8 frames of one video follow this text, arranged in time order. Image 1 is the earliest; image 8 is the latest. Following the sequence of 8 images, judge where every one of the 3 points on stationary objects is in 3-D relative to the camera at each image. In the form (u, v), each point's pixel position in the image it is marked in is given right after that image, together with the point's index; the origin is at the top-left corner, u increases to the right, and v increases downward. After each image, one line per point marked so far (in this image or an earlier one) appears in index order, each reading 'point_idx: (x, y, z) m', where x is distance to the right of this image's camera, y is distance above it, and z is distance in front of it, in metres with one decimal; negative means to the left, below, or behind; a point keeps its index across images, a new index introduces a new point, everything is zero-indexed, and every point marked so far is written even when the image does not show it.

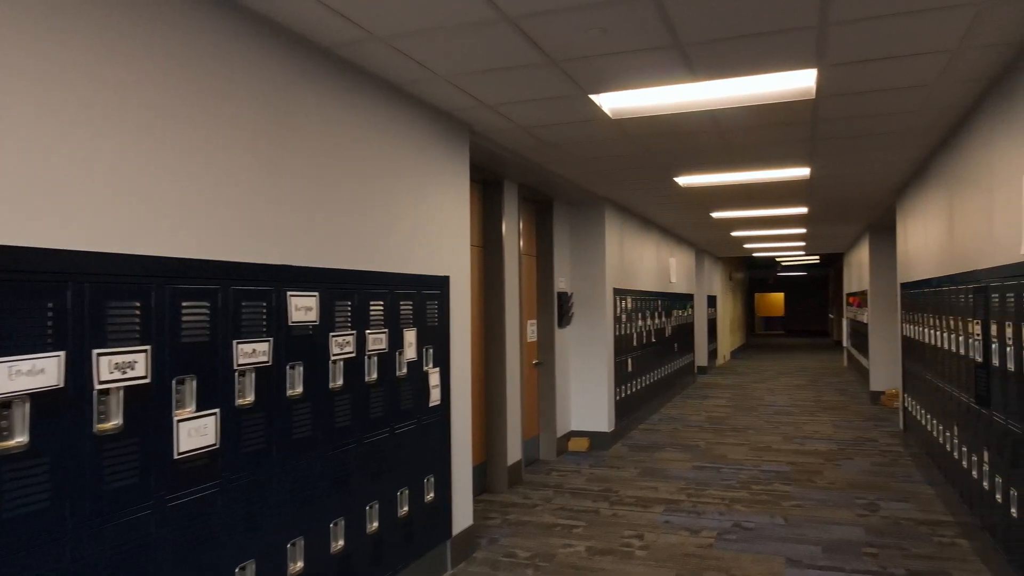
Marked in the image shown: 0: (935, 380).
0: (+2.7, -0.6, +4.7) m
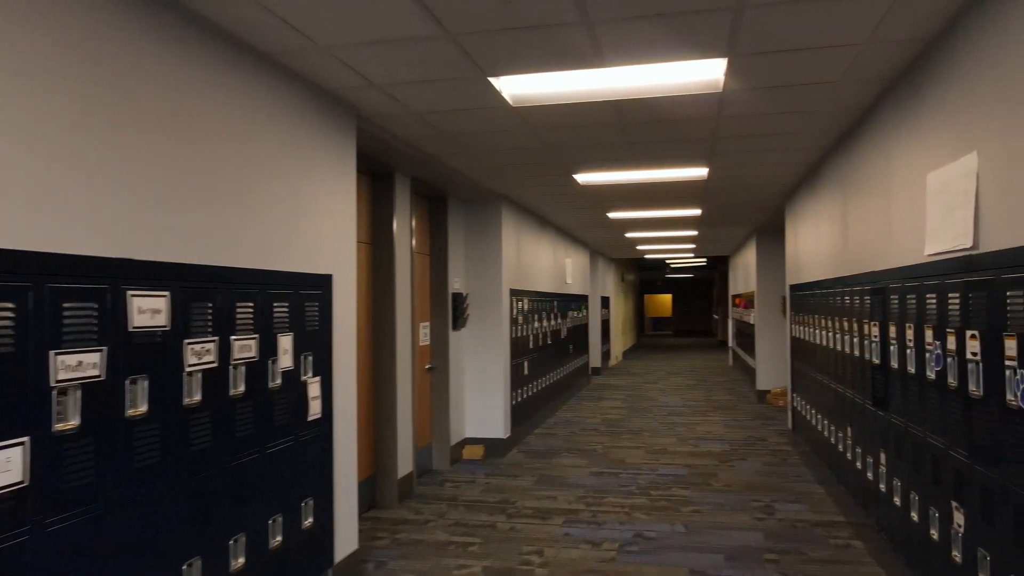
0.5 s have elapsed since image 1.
0: (+2.0, -0.6, +4.8) m
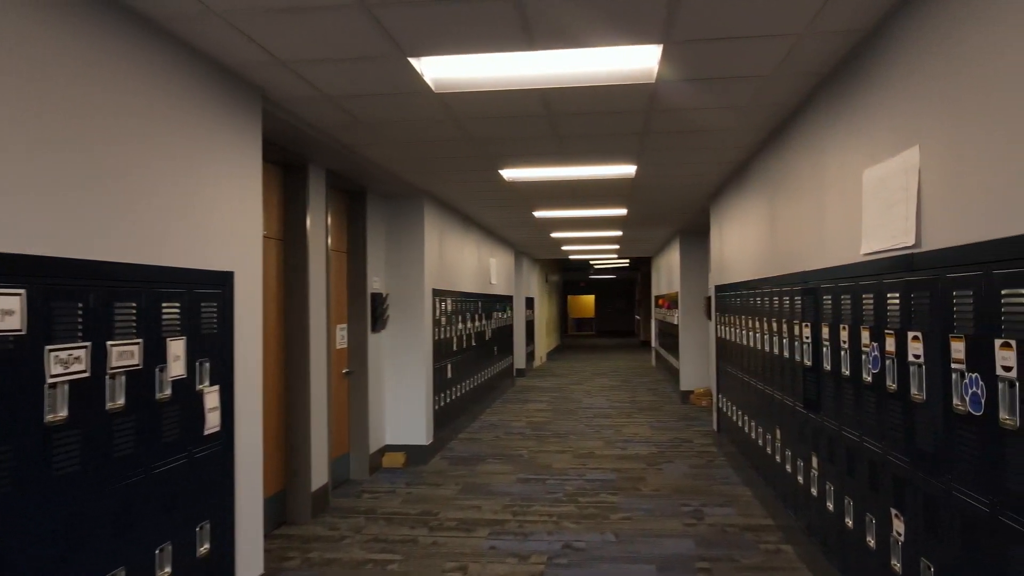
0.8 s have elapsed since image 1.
0: (+1.5, -0.6, +4.8) m
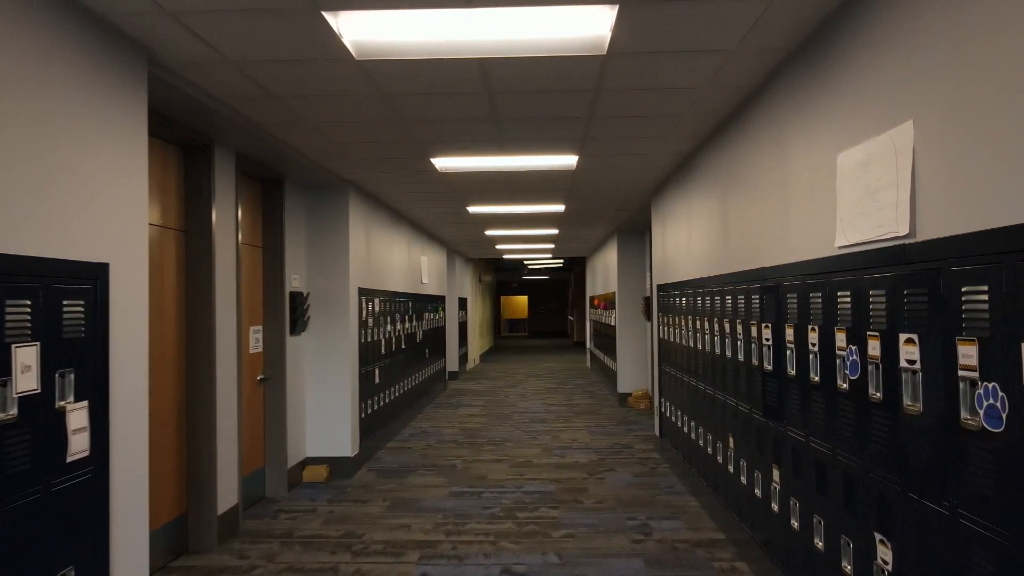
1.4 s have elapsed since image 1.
0: (+1.1, -0.6, +4.6) m
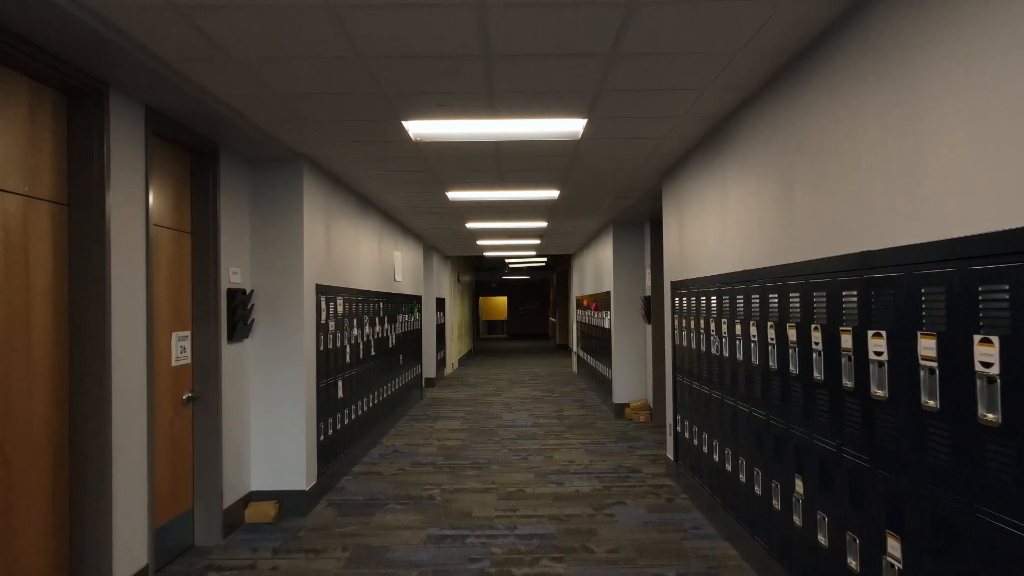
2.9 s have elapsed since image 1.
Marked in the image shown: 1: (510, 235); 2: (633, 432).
0: (+1.1, -0.6, +3.7) m
1: (0.0, +0.7, +9.3) m
2: (+1.1, -1.3, +6.6) m
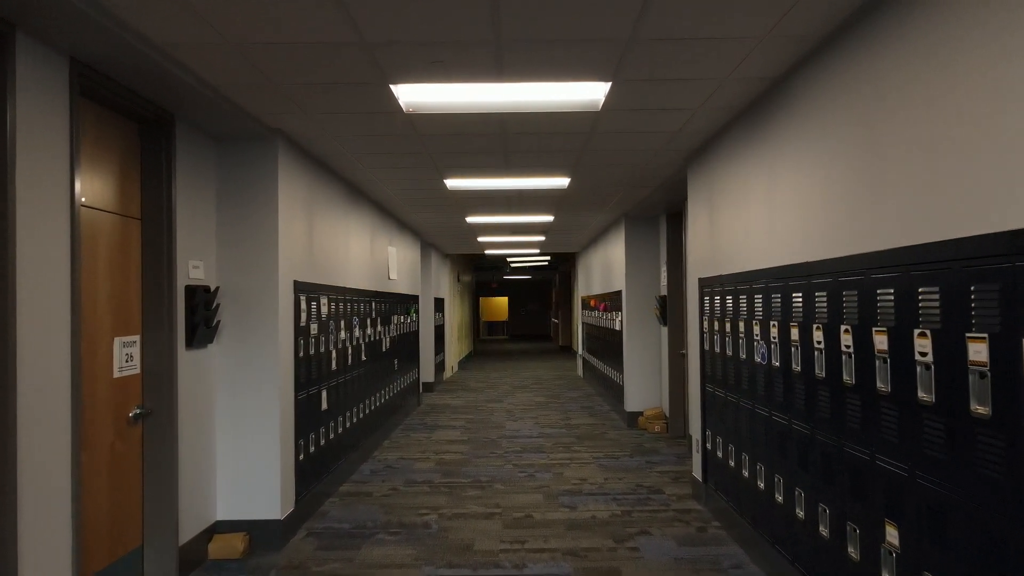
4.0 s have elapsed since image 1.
0: (+1.1, -0.5, +3.1) m
1: (0.0, +0.7, +8.8) m
2: (+1.1, -1.2, +6.1) m
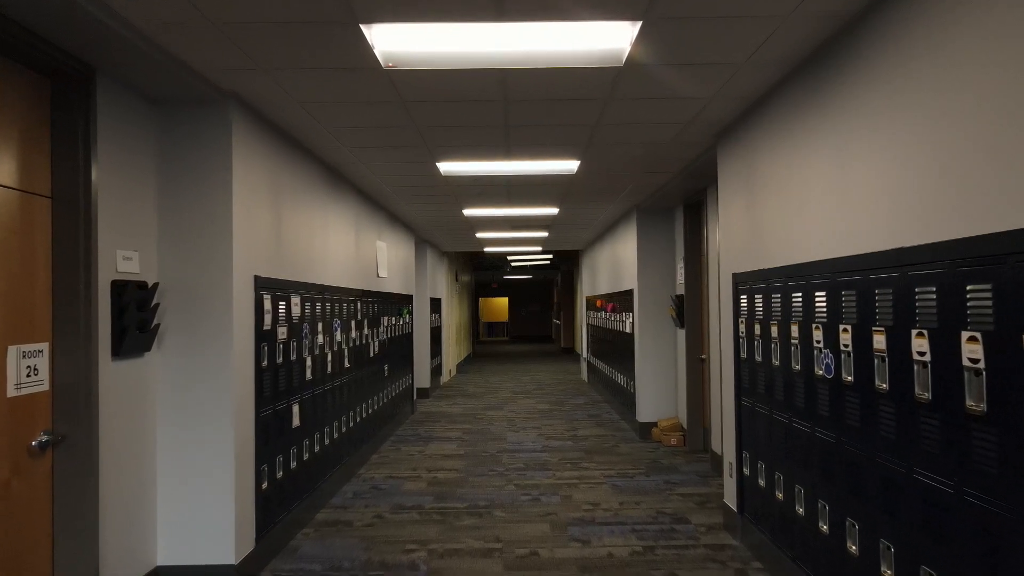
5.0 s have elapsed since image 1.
0: (+1.1, -0.5, +2.5) m
1: (0.0, +0.7, +8.1) m
2: (+1.1, -1.2, +5.4) m
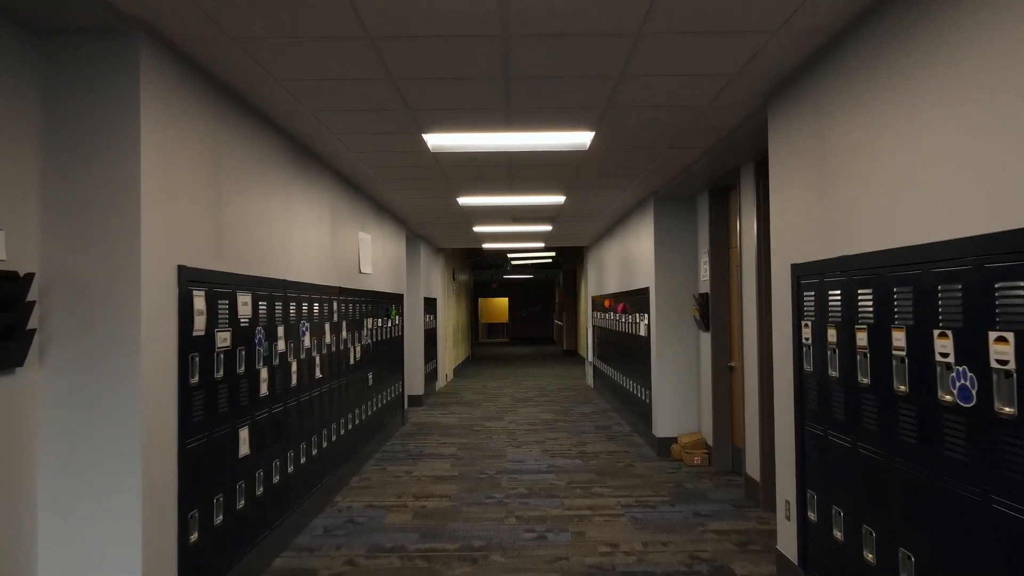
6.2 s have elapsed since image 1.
0: (+1.1, -0.5, +1.8) m
1: (0.0, +0.7, +7.4) m
2: (+1.1, -1.2, +4.7) m
